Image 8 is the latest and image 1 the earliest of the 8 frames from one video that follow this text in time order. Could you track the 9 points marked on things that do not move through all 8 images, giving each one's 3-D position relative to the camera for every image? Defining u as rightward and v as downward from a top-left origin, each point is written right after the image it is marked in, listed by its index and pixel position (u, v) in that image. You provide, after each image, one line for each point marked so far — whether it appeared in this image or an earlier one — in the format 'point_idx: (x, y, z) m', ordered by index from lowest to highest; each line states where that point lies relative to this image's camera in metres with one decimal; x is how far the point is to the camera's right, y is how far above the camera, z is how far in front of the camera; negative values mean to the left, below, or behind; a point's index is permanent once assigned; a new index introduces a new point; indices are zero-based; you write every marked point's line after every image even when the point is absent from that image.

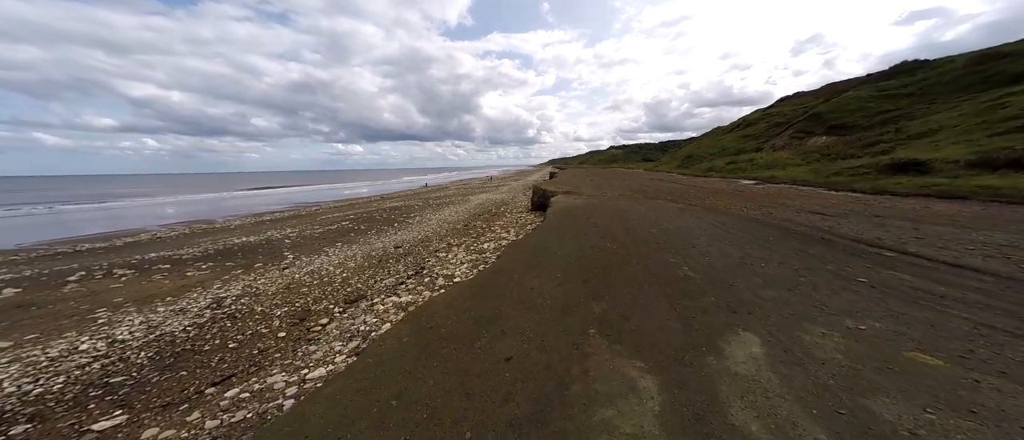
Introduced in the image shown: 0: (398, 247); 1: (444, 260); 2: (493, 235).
0: (-6.9, -1.6, +18.3) m
1: (-3.3, -2.0, +14.5) m
2: (-1.2, -0.9, +17.4) m
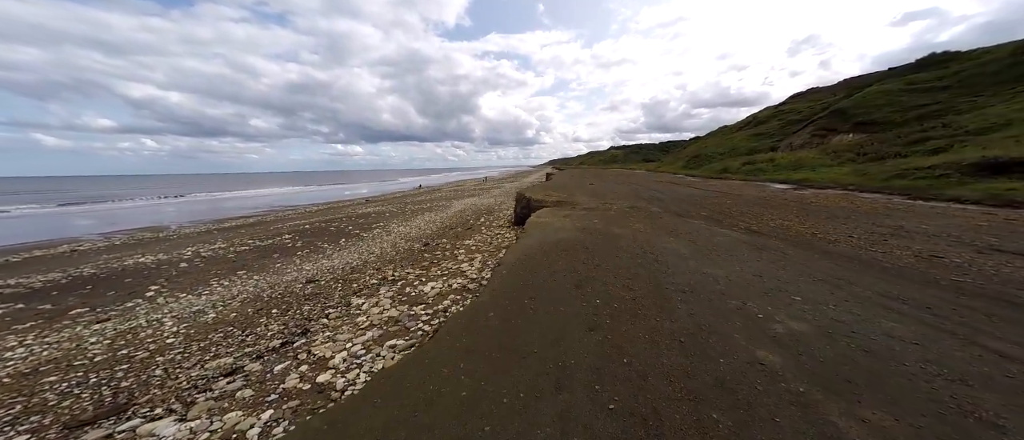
0: (-8.6, -2.5, +12.6) m
1: (-5.0, -2.9, +9.0) m
2: (-2.9, -1.8, +11.8) m
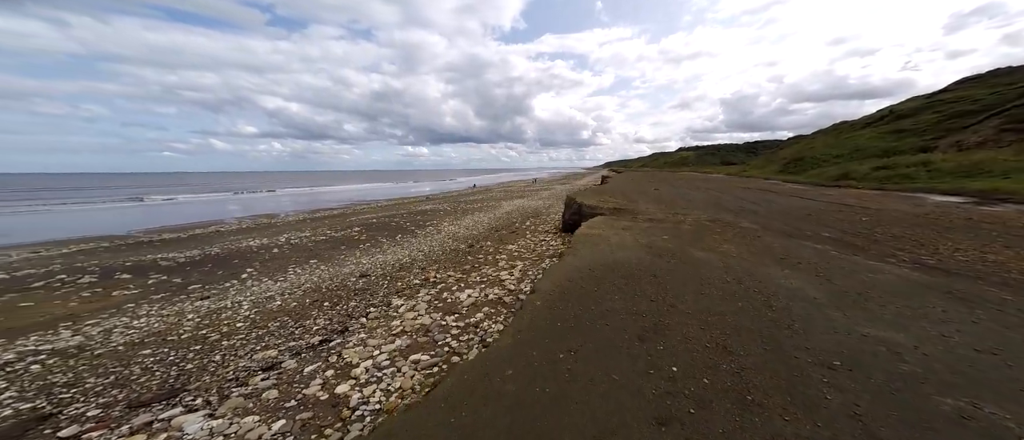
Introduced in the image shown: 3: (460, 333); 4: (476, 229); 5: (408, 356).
0: (-6.5, -2.4, +13.0) m
1: (-3.7, -2.8, +8.7) m
2: (-1.0, -1.9, +11.0) m
3: (-1.3, -2.7, +7.0) m
4: (-2.3, -0.6, +19.6) m
5: (-2.3, -3.0, +6.4) m
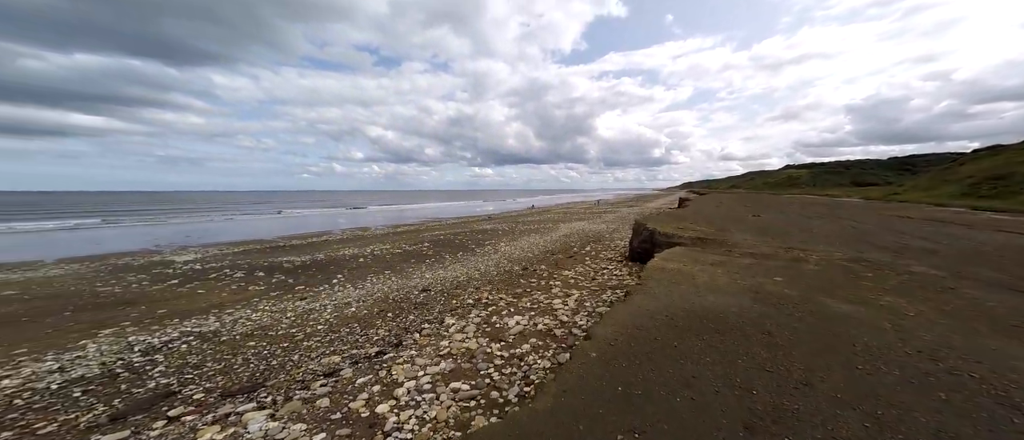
0: (-3.8, -3.2, +13.4) m
1: (-2.1, -3.4, +8.5) m
2: (+1.1, -2.7, +10.2) m
3: (-0.1, -3.2, +6.3) m
4: (+1.9, -2.0, +18.9) m
5: (-1.3, -3.4, +5.9) m
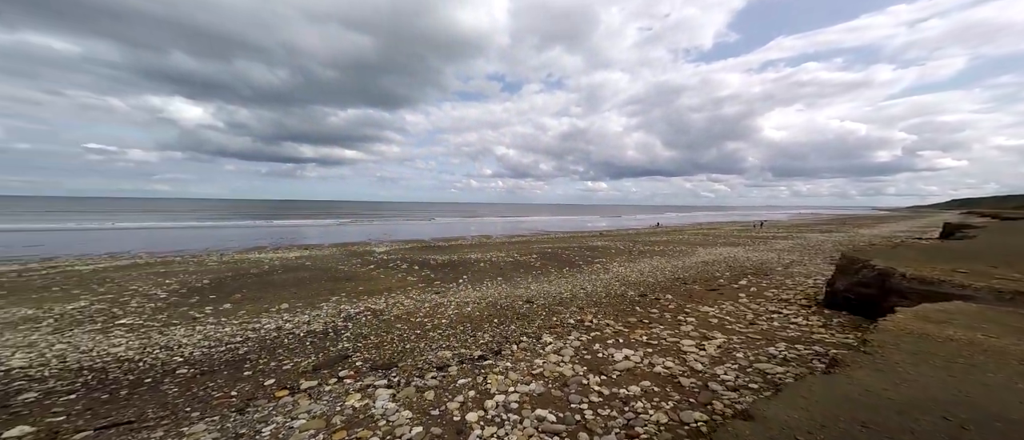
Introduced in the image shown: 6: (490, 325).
0: (+1.0, -3.7, +13.3) m
1: (+0.7, -3.7, +8.1) m
2: (+4.4, -3.3, +8.5) m
3: (+1.8, -3.5, +5.3) m
4: (+8.3, -3.2, +16.3) m
5: (+0.6, -3.6, +5.4) m
6: (-0.7, -3.9, +10.8) m
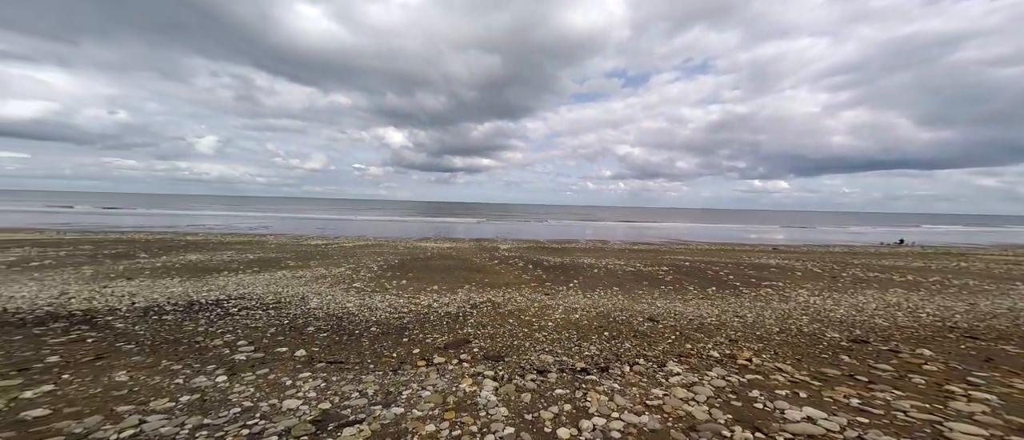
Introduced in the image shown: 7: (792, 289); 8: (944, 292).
0: (+5.4, -4.0, +11.8) m
1: (+3.3, -3.9, +7.1) m
2: (+6.8, -3.7, +6.2) m
3: (+3.2, -3.7, +4.2) m
4: (+13.4, -3.8, +11.9) m
5: (+2.1, -3.8, +4.7) m
6: (+2.9, -4.1, +10.1) m
7: (+15.9, -4.0, +18.1) m
8: (+22.9, -3.8, +17.1) m
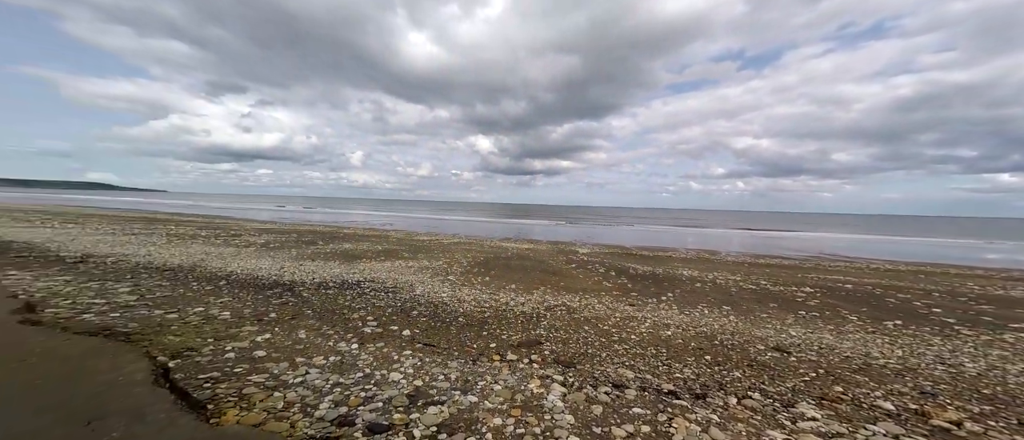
0: (+8.1, -4.2, +9.9) m
1: (+4.7, -4.1, +6.0) m
2: (+7.9, -3.8, +4.1) m
3: (+3.9, -3.8, +3.1) m
4: (+15.8, -4.1, +7.8) m
5: (+3.0, -3.9, +3.9) m
6: (+5.2, -4.2, +9.0) m
7: (+19.9, -4.5, +13.0) m
8: (+26.3, -4.4, +10.2) m
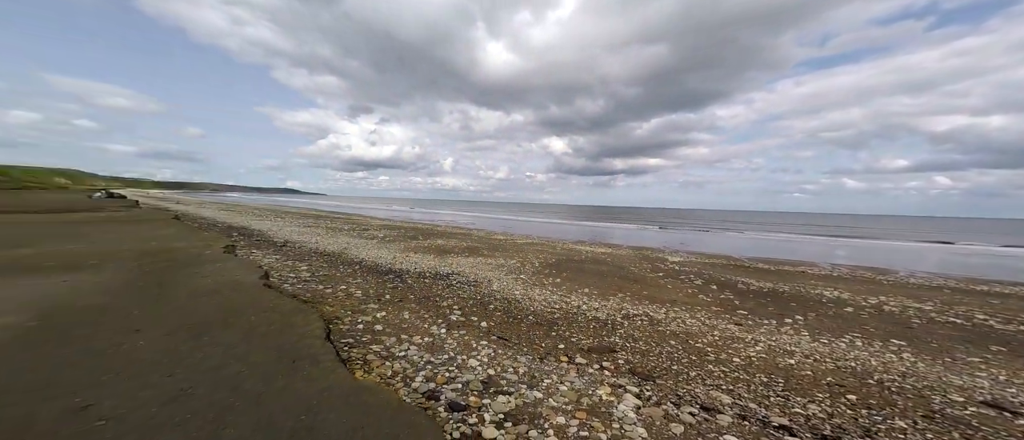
0: (+10.1, -4.5, +7.3) m
1: (+5.8, -4.2, +4.5) m
2: (+8.3, -4.0, +1.8) m
3: (+4.2, -3.9, +2.0) m
4: (+16.9, -4.5, +3.2) m
5: (+3.6, -3.9, +3.0) m
6: (+7.1, -4.4, +7.3) m
7: (+22.3, -4.9, +7.1) m
8: (+27.7, -5.0, +2.6) m
